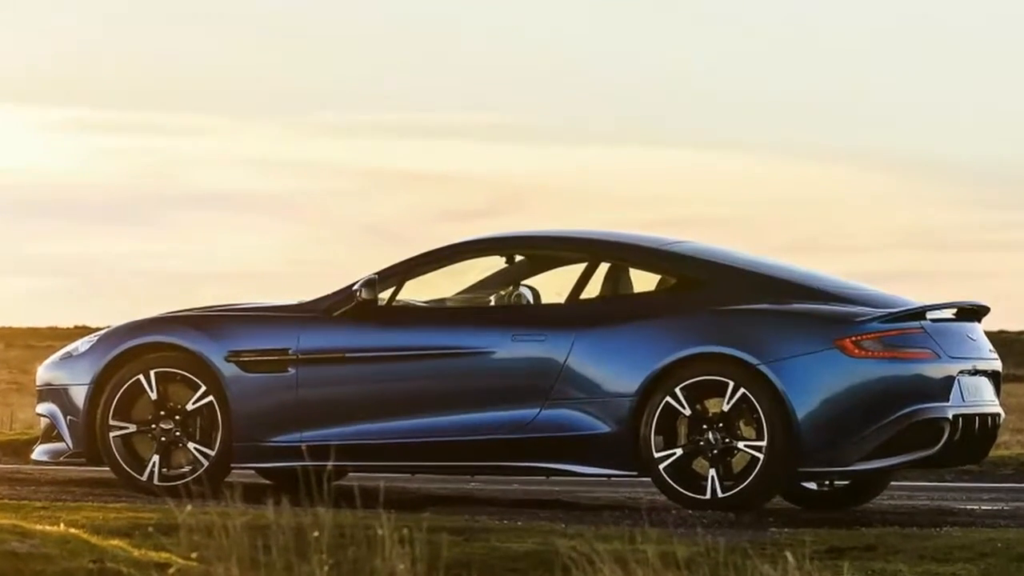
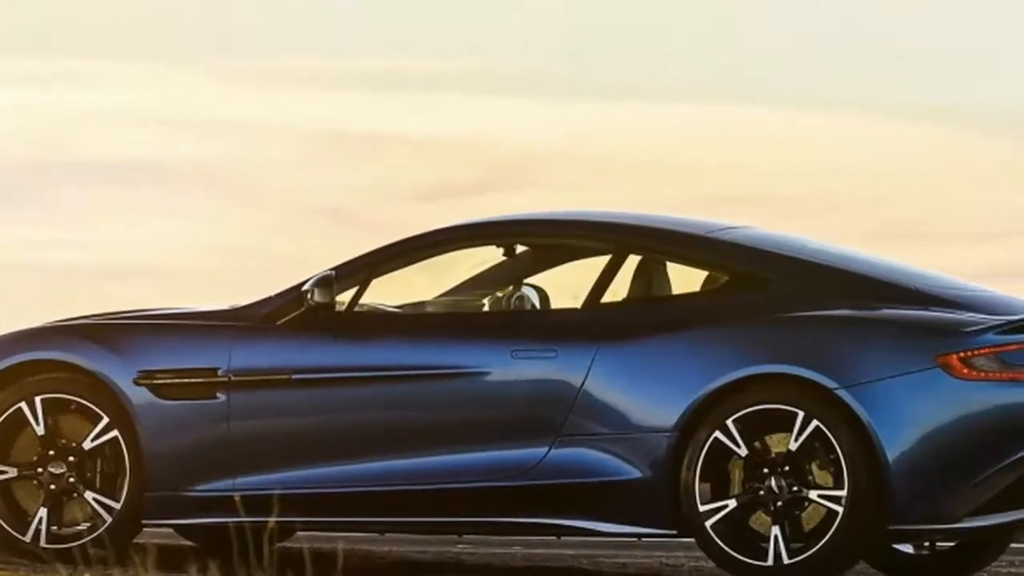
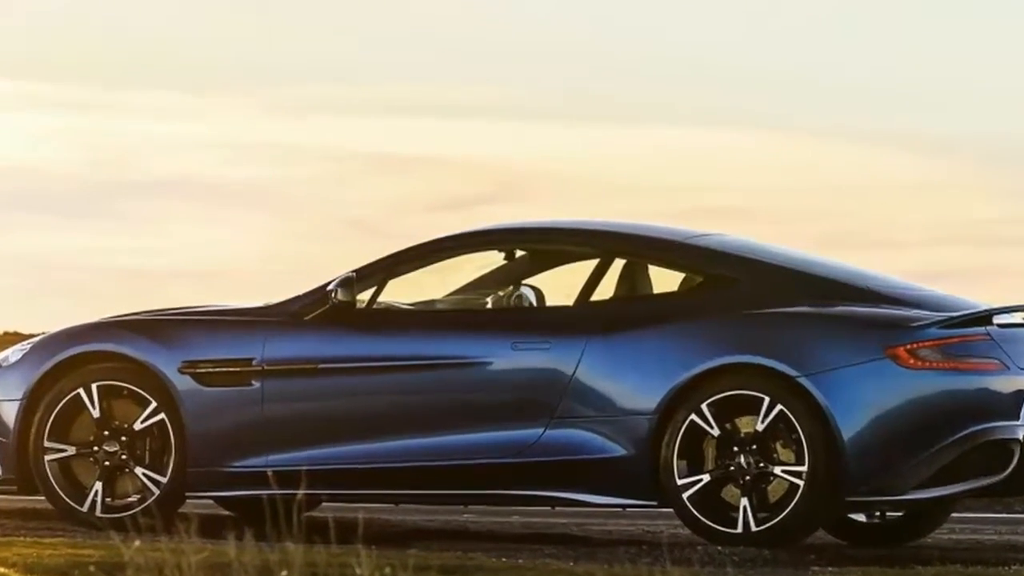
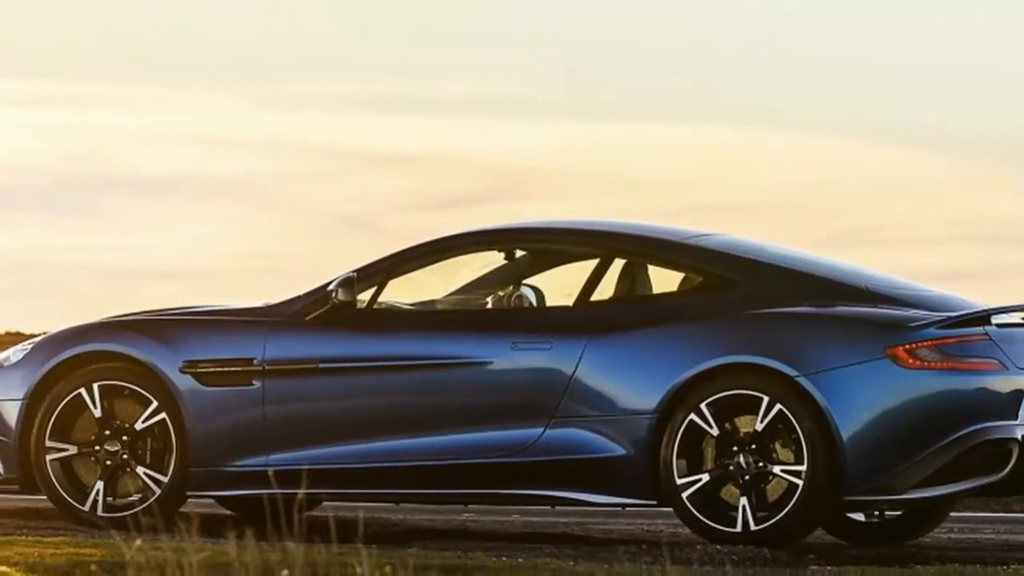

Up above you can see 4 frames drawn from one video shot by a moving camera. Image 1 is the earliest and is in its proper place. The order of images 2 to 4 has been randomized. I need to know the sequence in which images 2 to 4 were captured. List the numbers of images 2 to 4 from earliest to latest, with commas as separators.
3, 2, 4
